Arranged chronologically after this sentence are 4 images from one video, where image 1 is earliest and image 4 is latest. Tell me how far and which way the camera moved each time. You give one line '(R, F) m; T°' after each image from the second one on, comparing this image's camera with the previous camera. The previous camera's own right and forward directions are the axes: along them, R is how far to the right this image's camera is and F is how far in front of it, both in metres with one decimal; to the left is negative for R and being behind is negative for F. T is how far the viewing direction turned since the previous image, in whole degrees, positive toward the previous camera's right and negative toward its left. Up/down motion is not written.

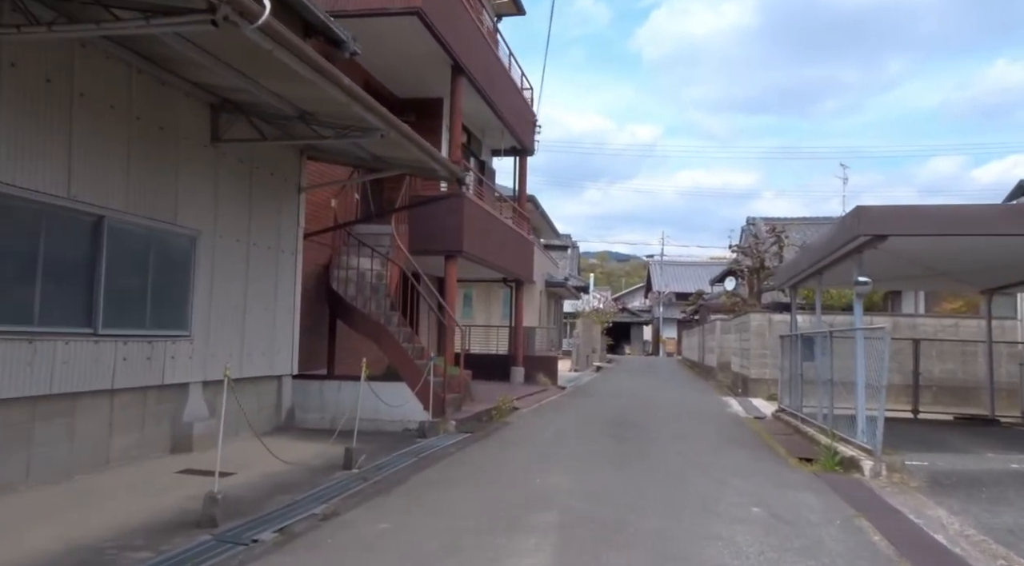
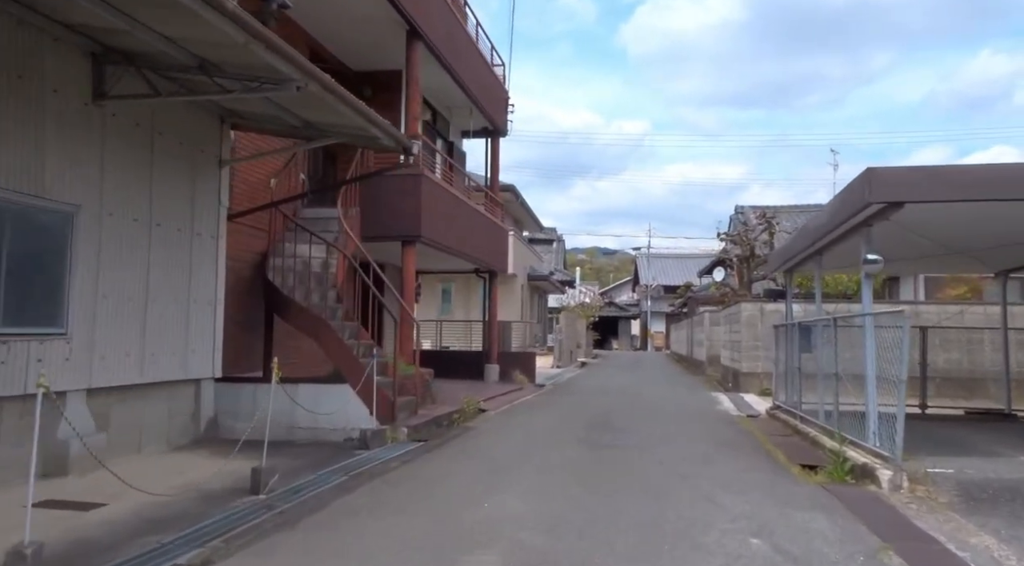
(+0.4, +1.4) m; +1°
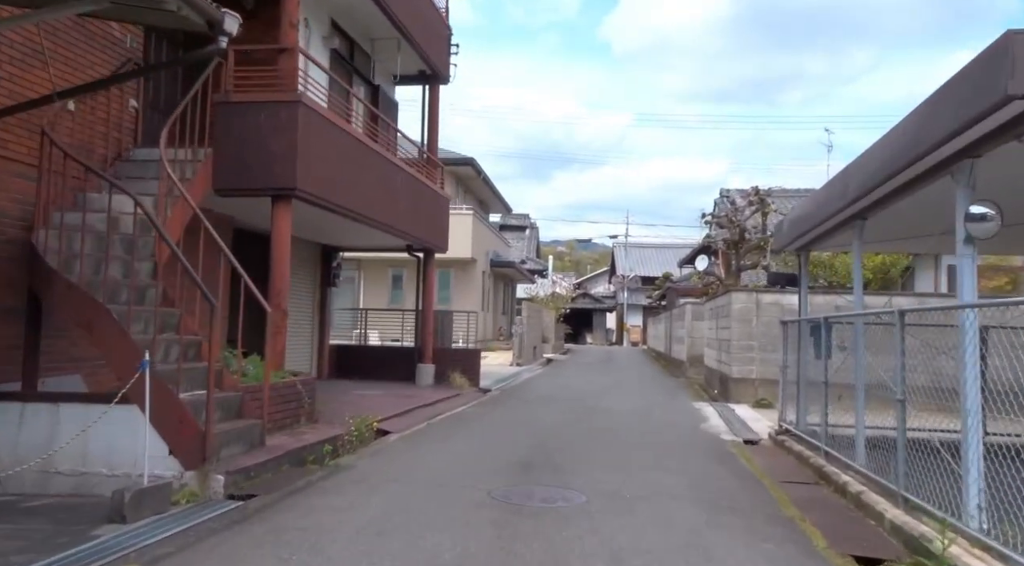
(+0.8, +3.4) m; +2°
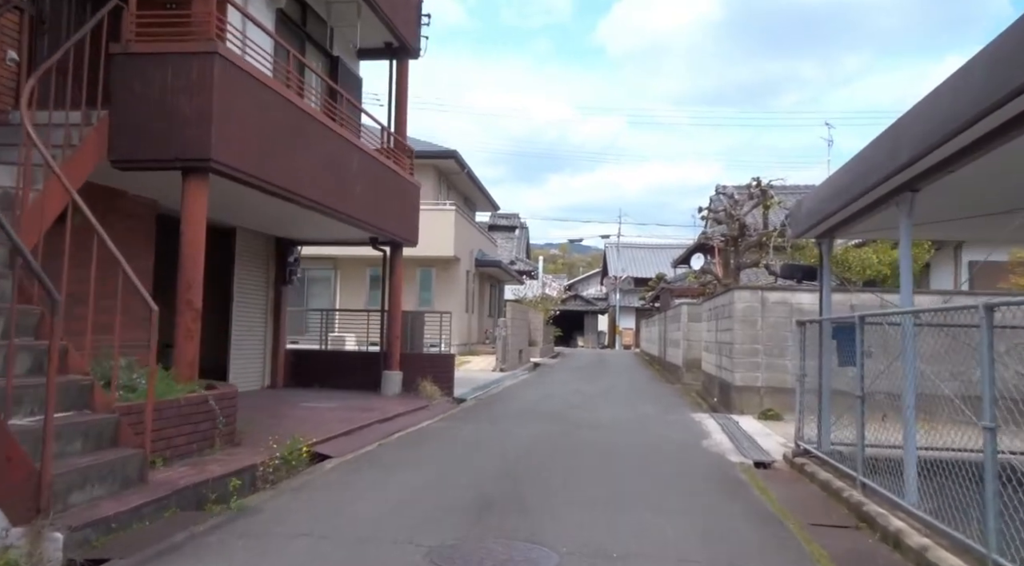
(+0.3, +1.6) m; +1°
